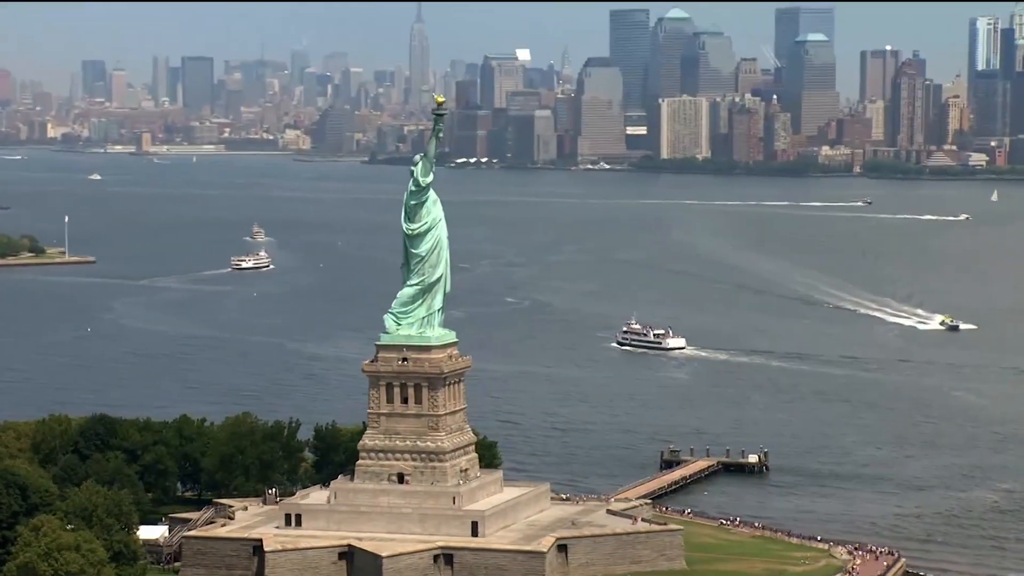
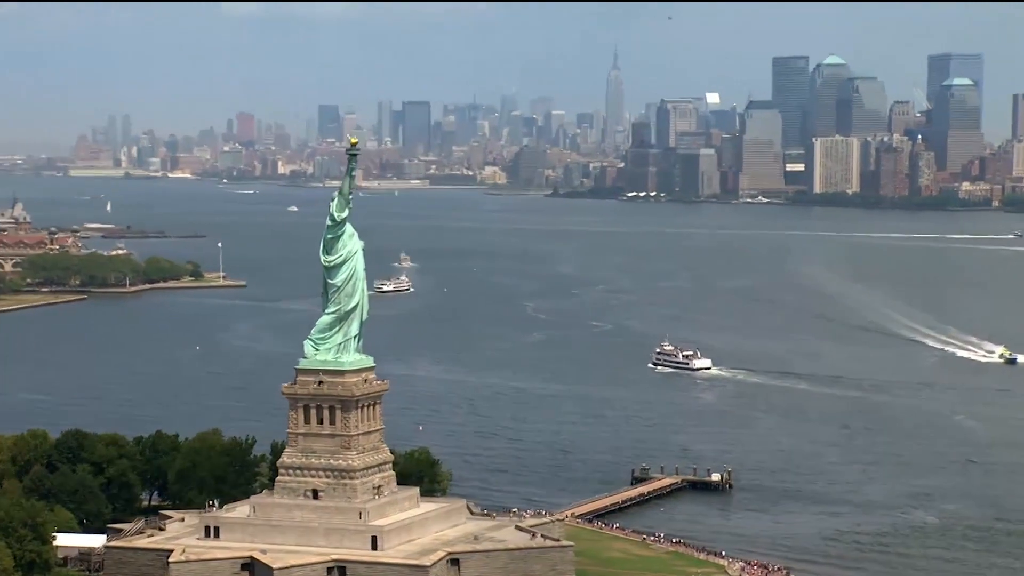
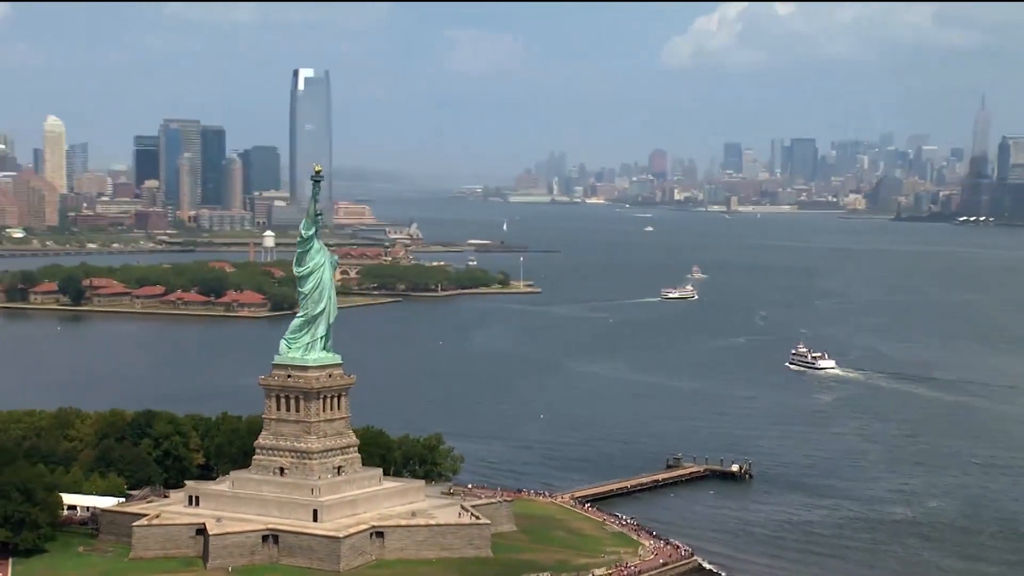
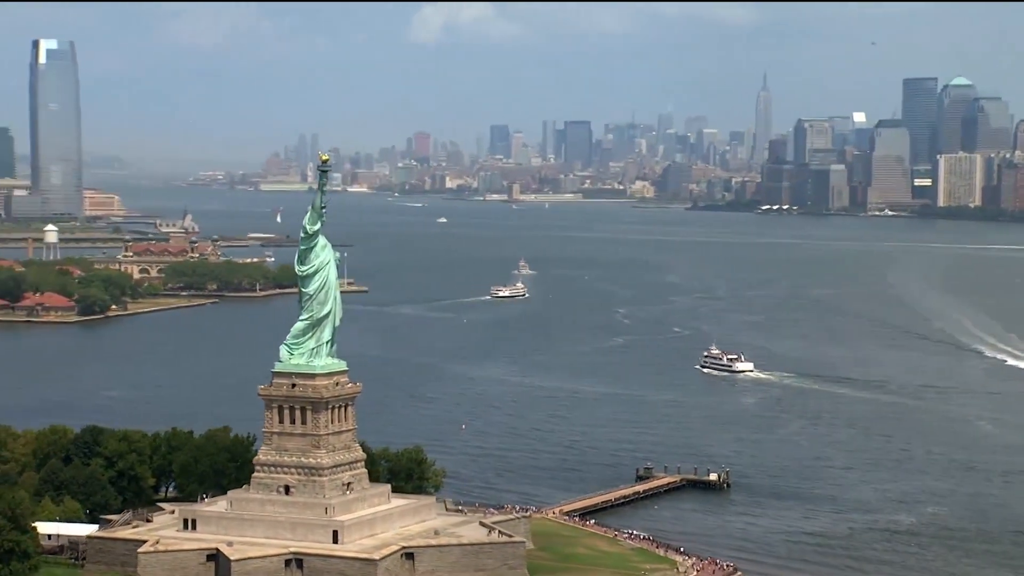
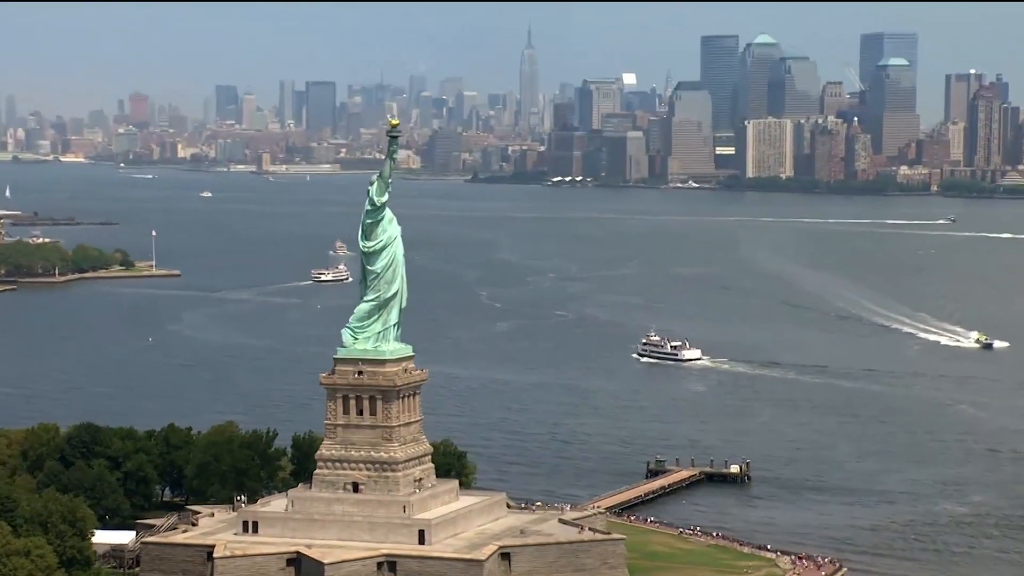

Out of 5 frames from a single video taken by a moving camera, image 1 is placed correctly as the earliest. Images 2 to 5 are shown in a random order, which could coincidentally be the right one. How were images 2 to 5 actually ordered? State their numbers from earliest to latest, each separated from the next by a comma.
5, 2, 4, 3
